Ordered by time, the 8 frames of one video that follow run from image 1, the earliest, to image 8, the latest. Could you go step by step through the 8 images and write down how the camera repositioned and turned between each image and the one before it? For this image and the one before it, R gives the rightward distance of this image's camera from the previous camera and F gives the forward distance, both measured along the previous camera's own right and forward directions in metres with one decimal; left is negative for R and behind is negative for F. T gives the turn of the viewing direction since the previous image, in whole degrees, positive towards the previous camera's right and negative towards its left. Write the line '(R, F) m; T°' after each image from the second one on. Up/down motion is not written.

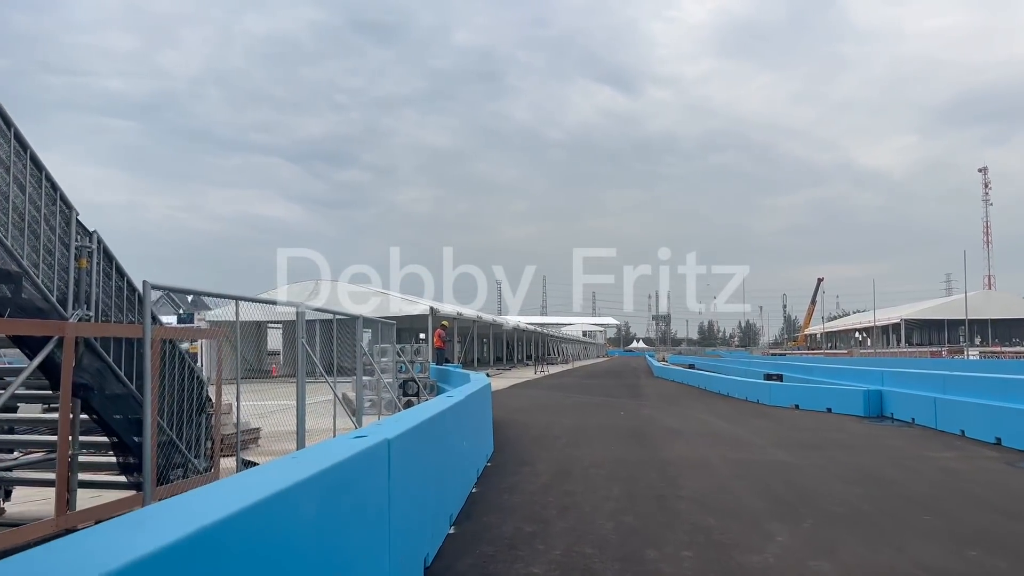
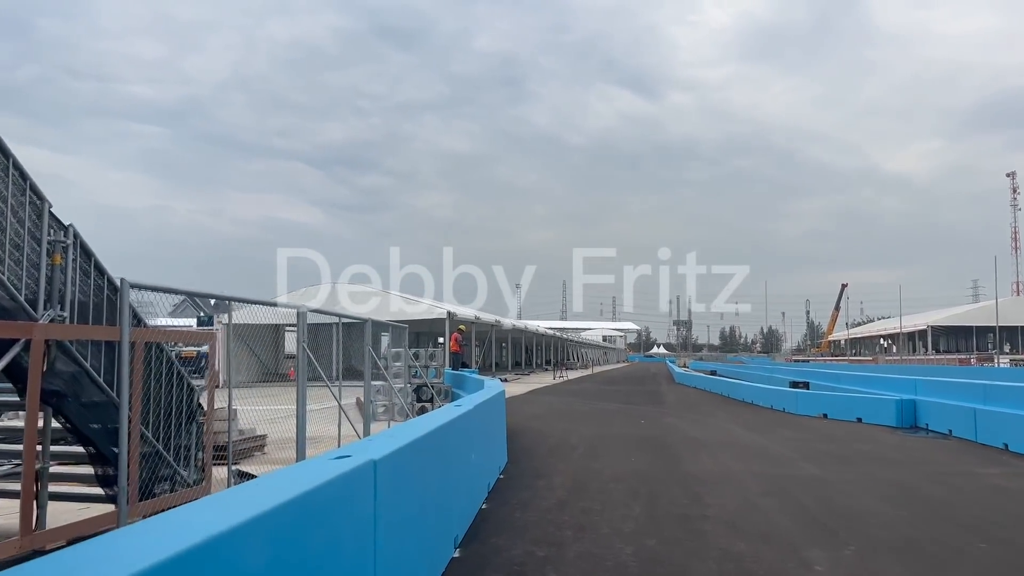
(+0.1, +0.5) m; -2°
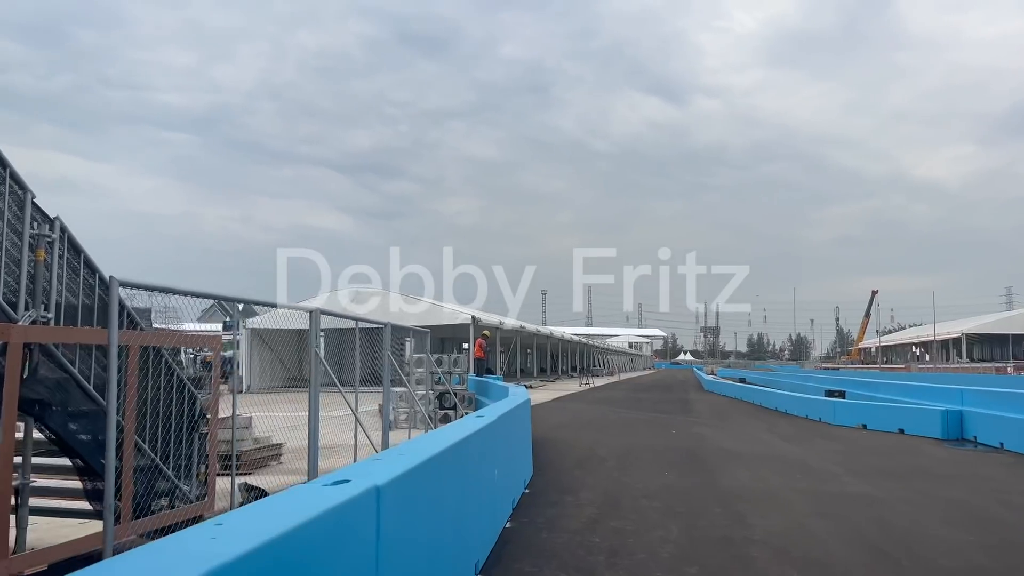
(0.0, +0.5) m; -2°
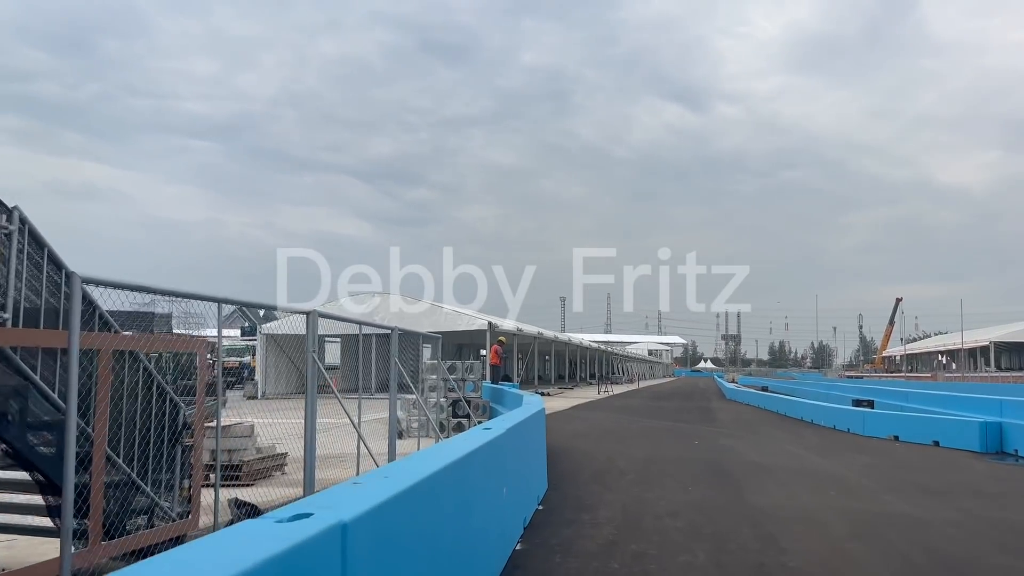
(+0.1, +0.5) m; -2°
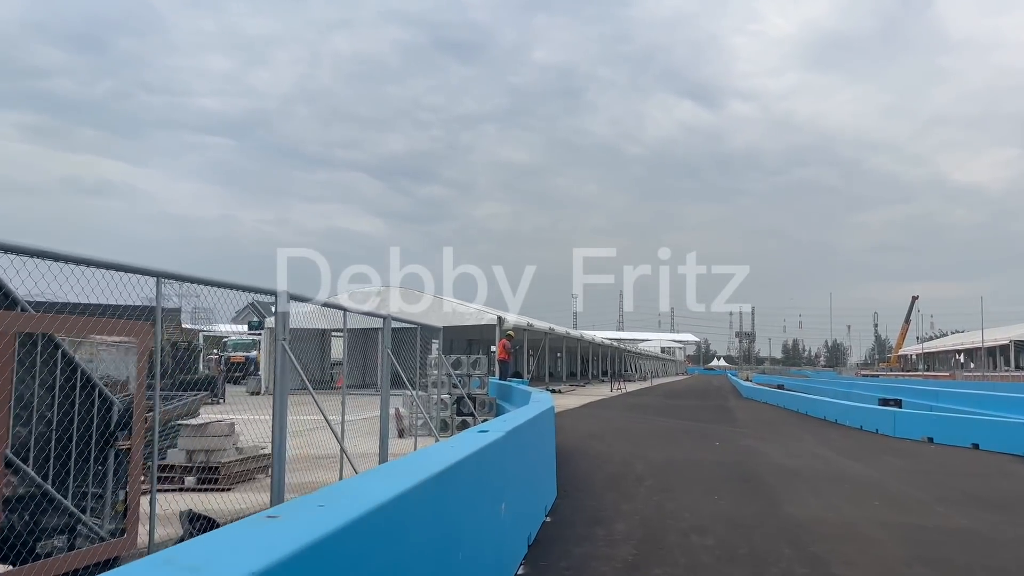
(+0.1, +1.0) m; -1°
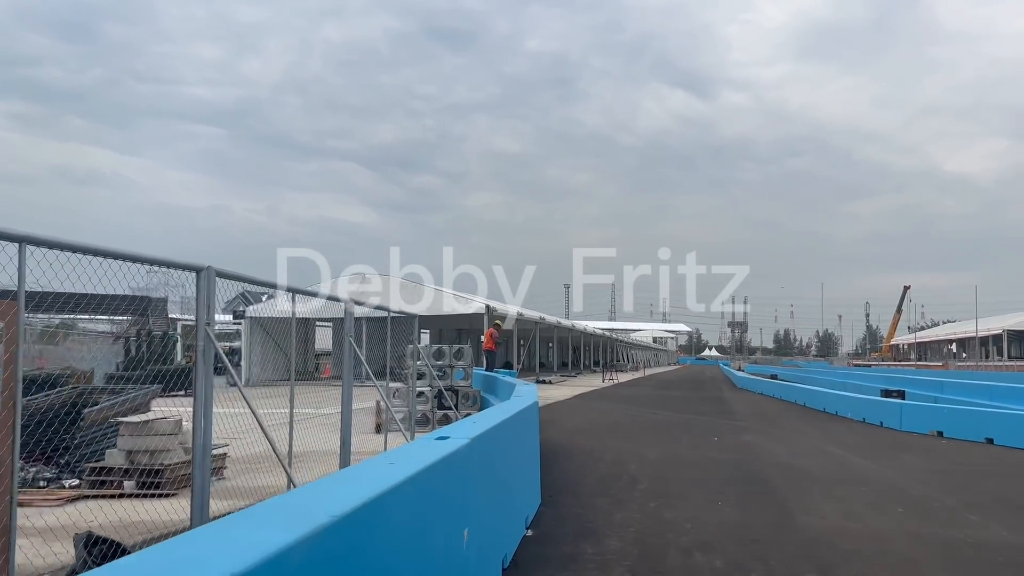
(+0.1, +1.0) m; +1°
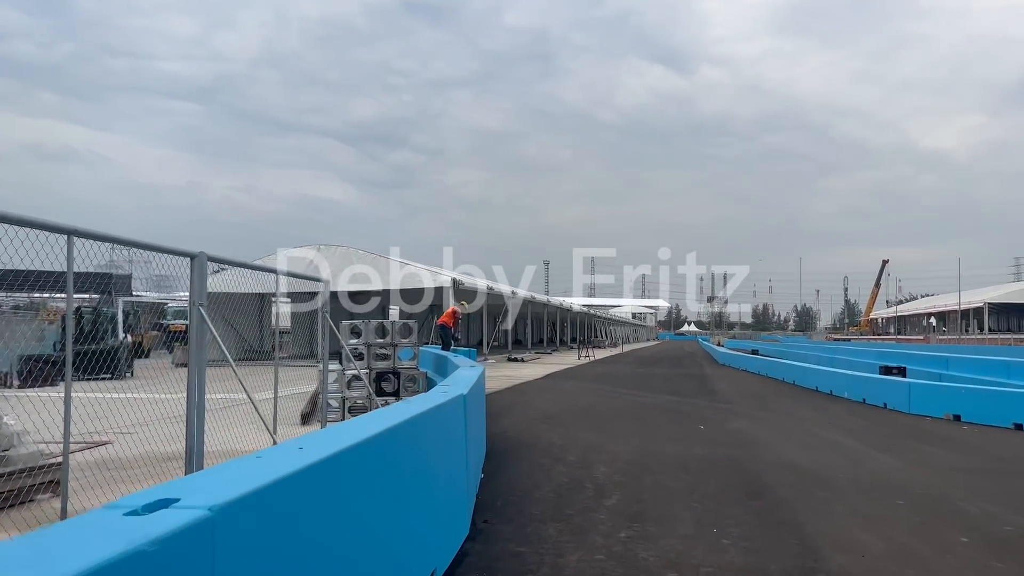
(+0.5, +2.2) m; +2°
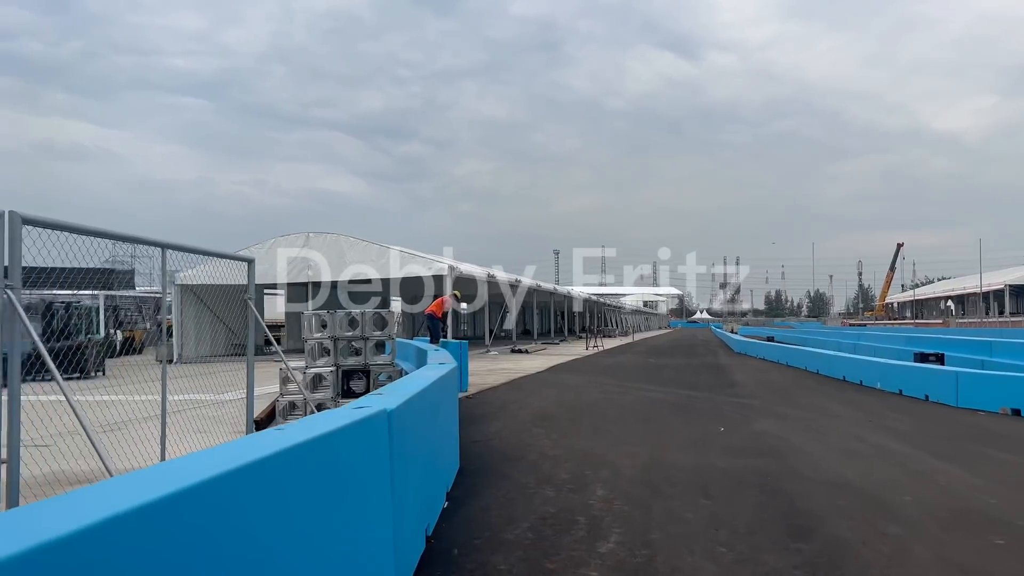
(+0.4, +1.7) m; -1°
